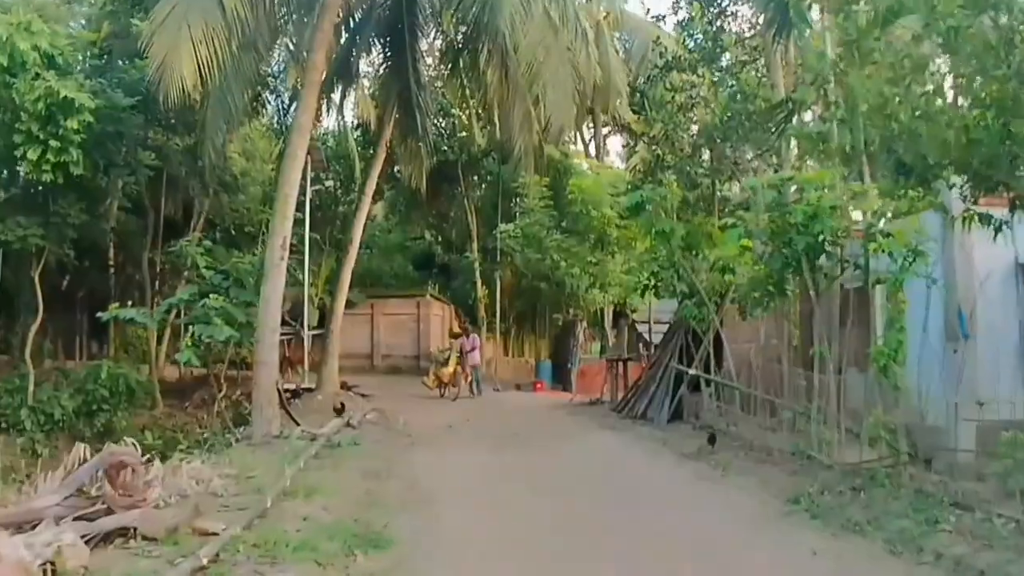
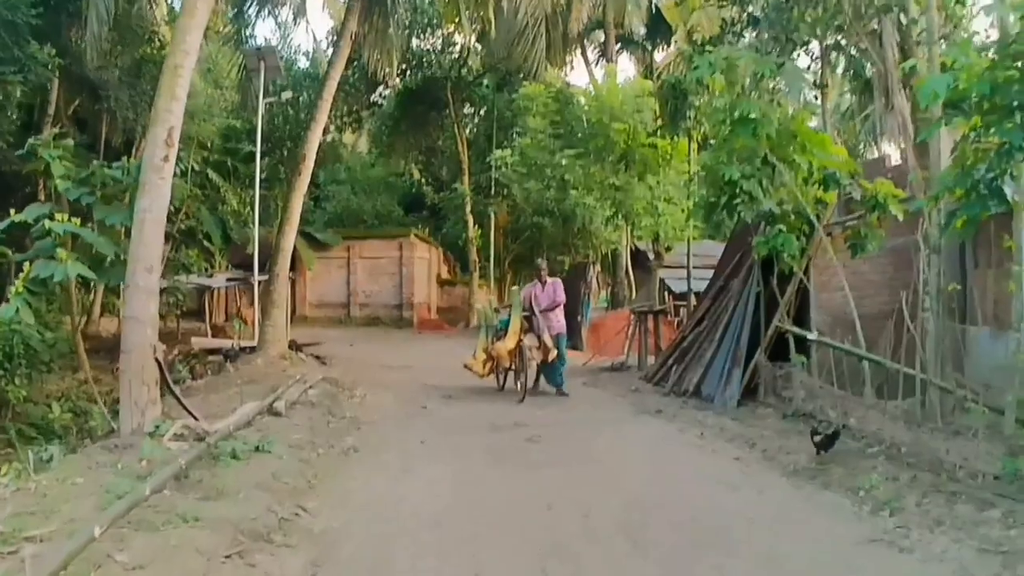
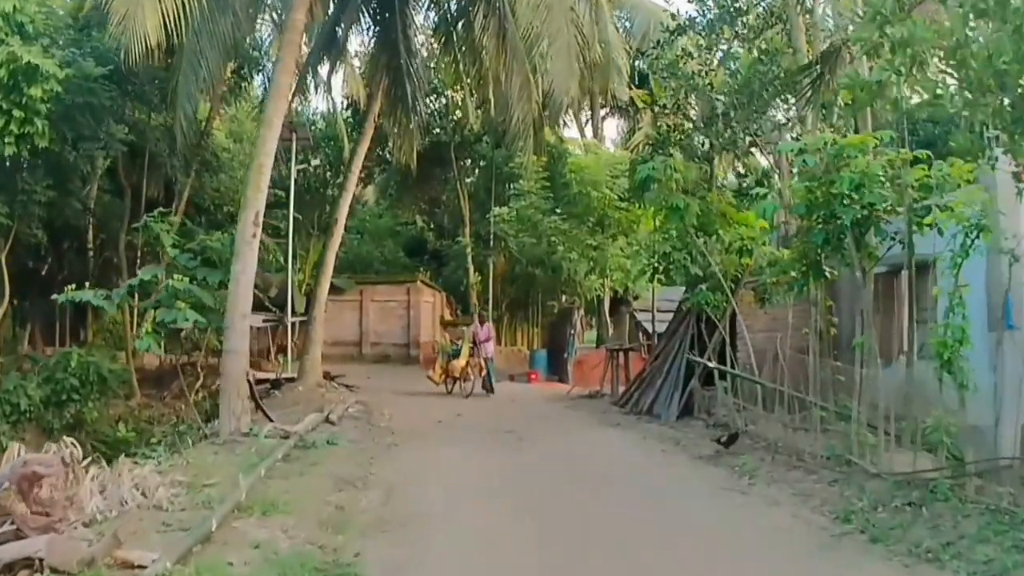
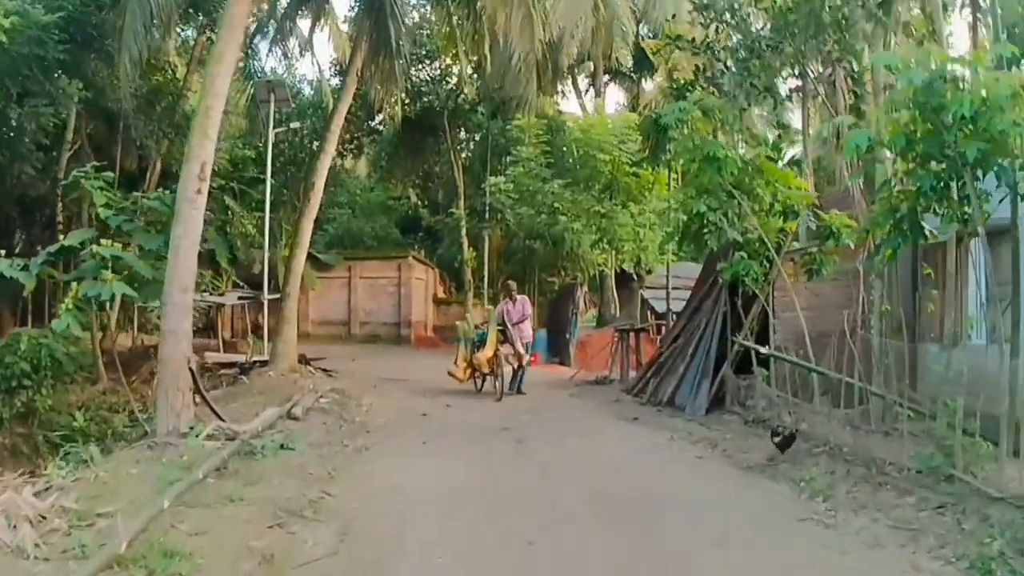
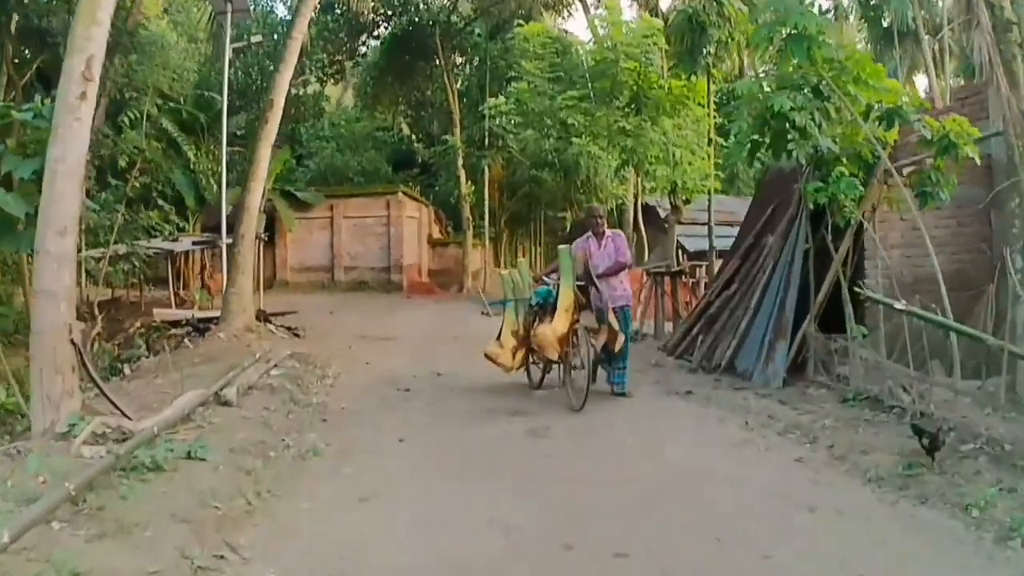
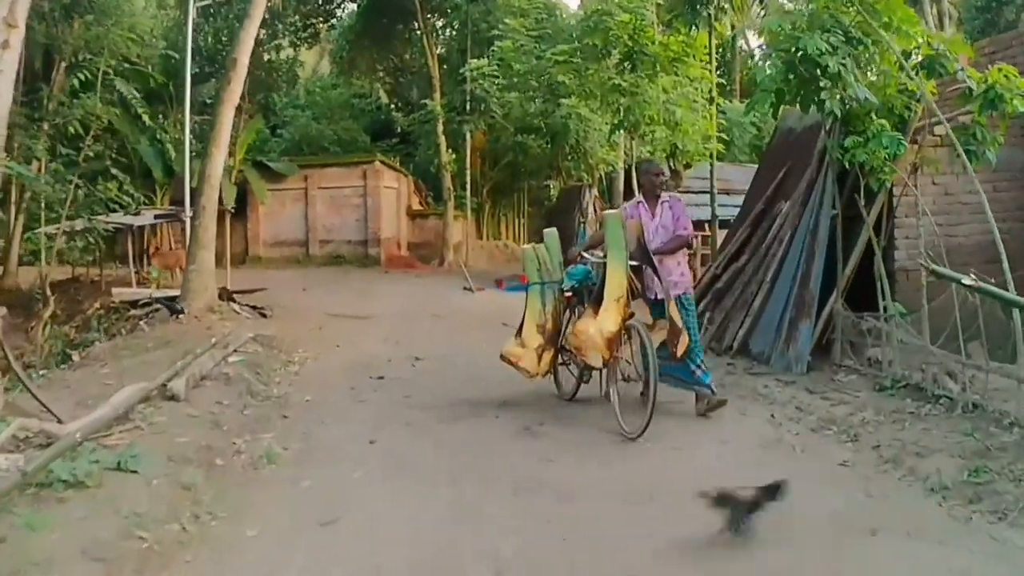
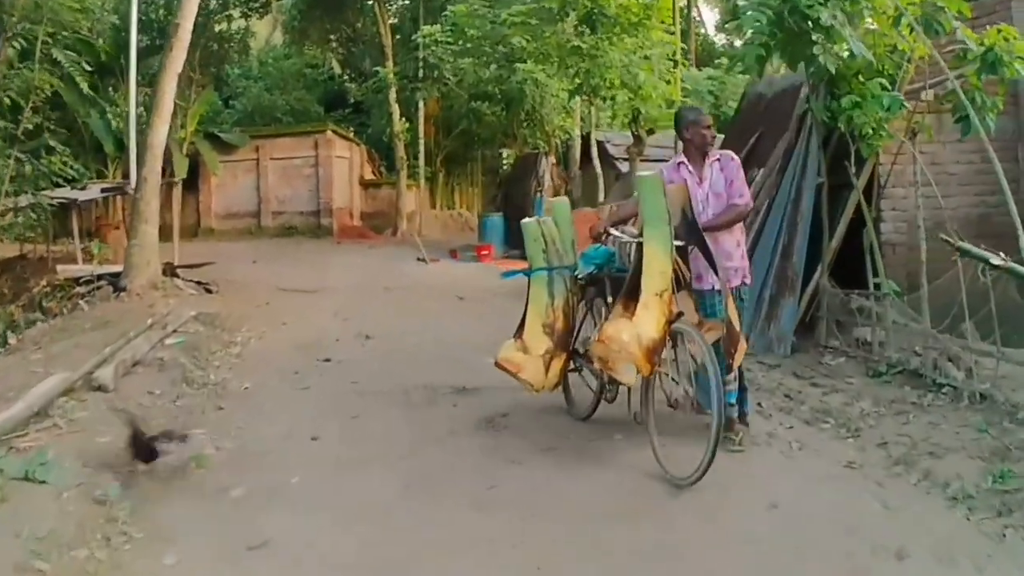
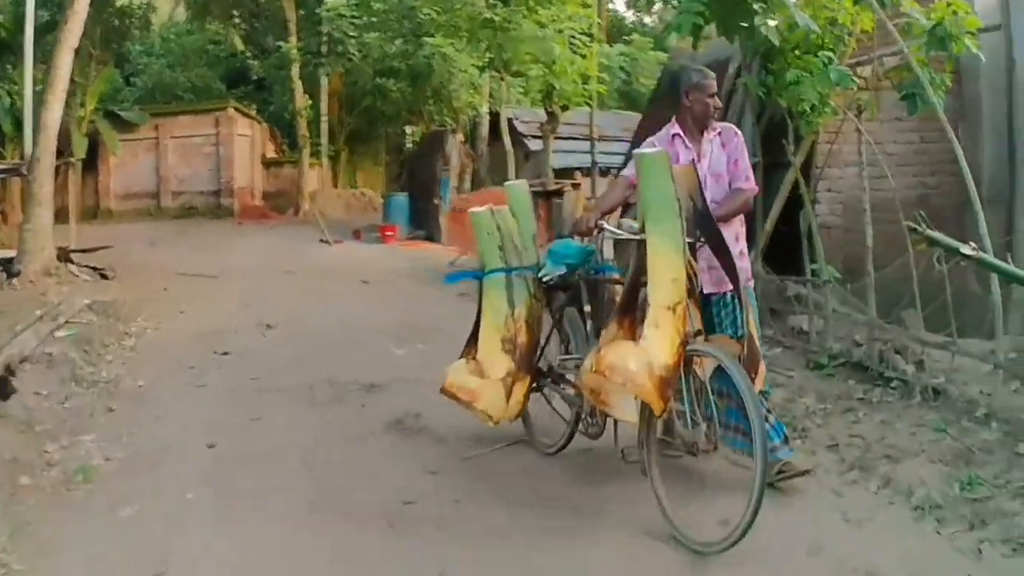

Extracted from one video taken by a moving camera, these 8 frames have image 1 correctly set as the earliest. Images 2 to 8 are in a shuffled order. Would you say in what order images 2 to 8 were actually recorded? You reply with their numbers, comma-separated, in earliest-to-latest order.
3, 4, 2, 5, 6, 7, 8
